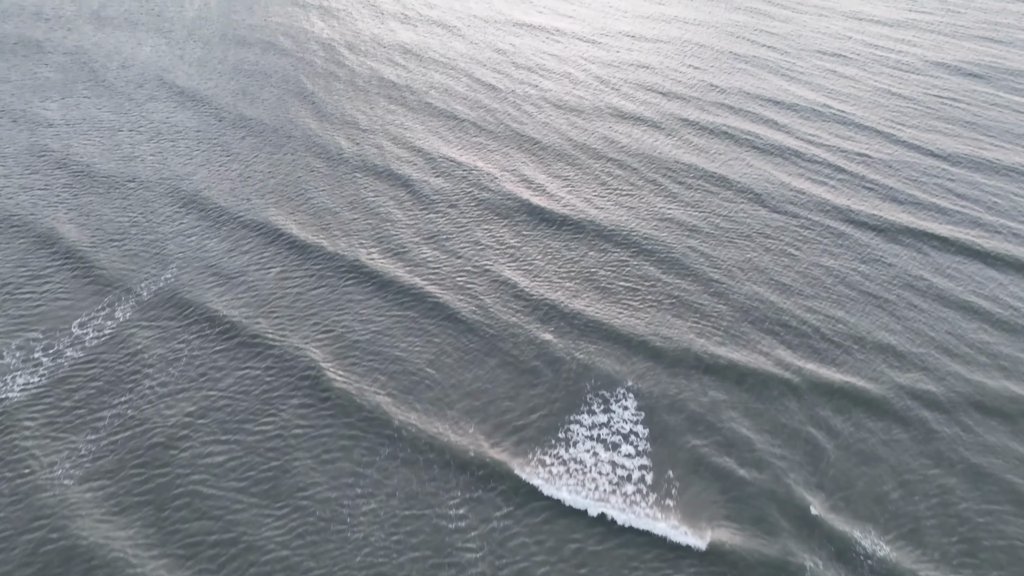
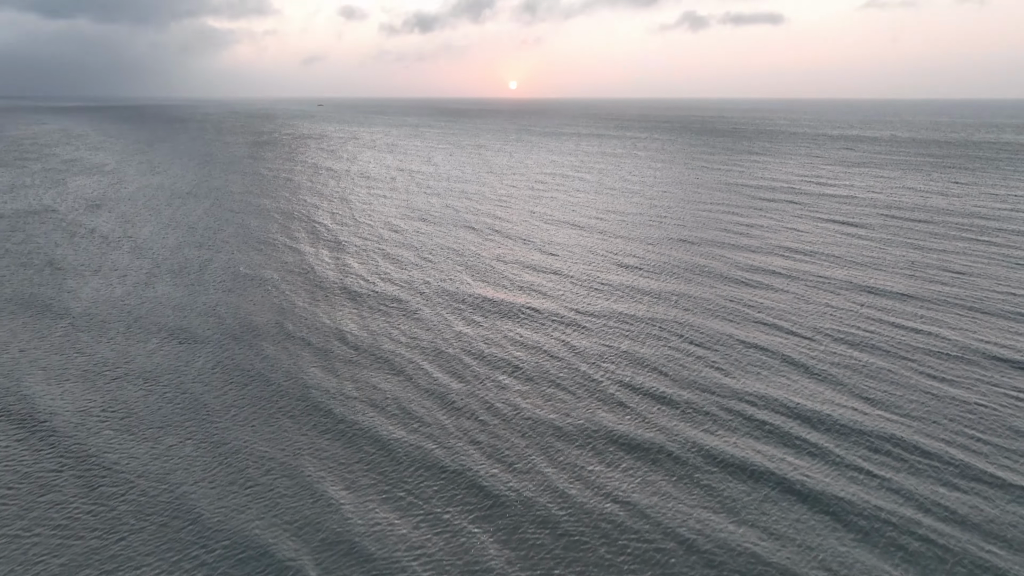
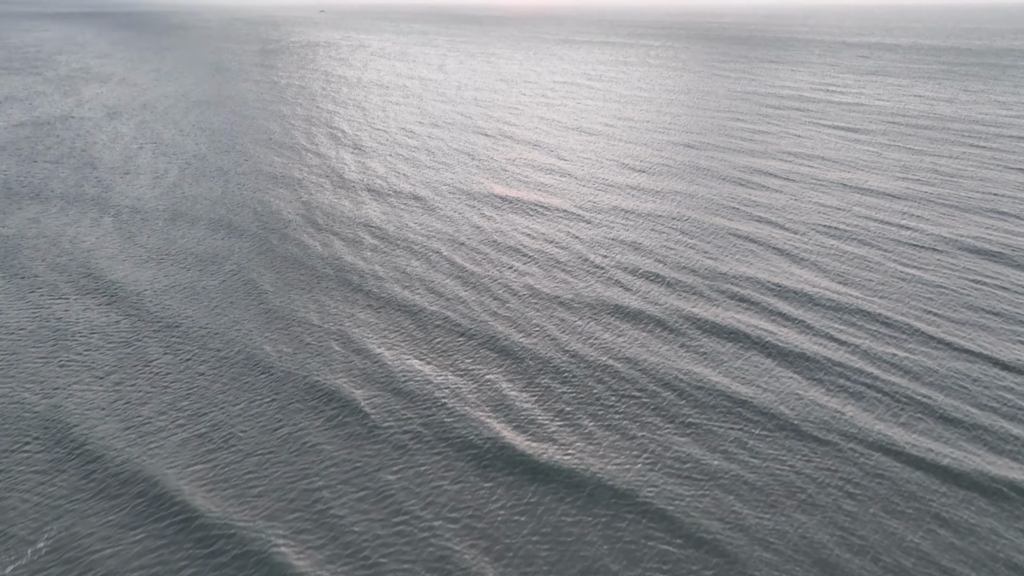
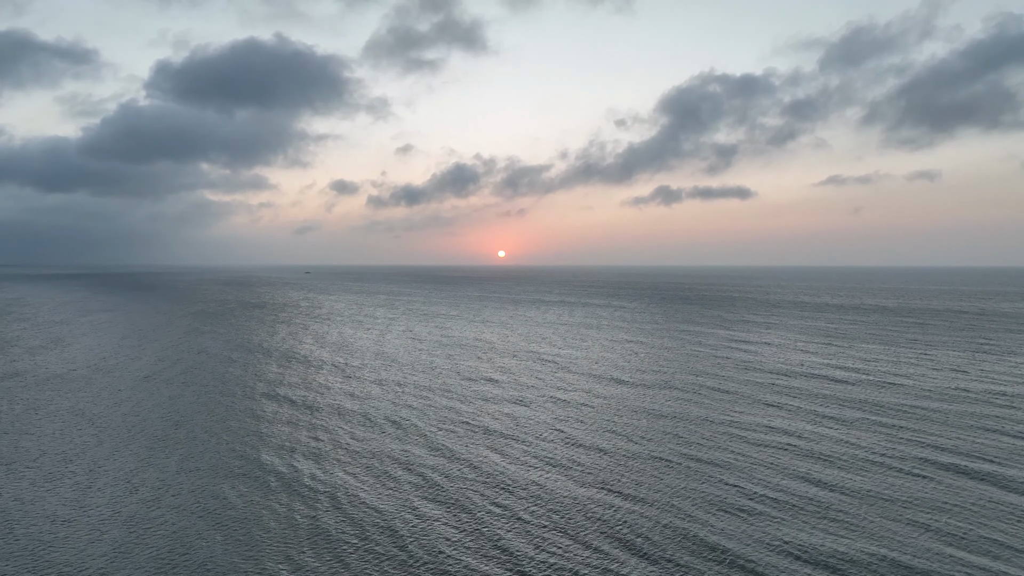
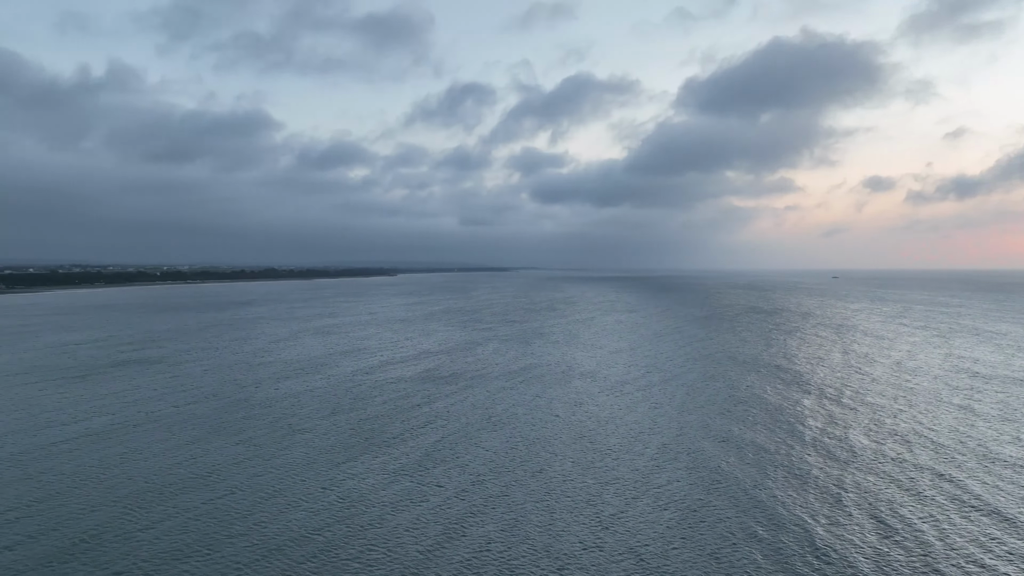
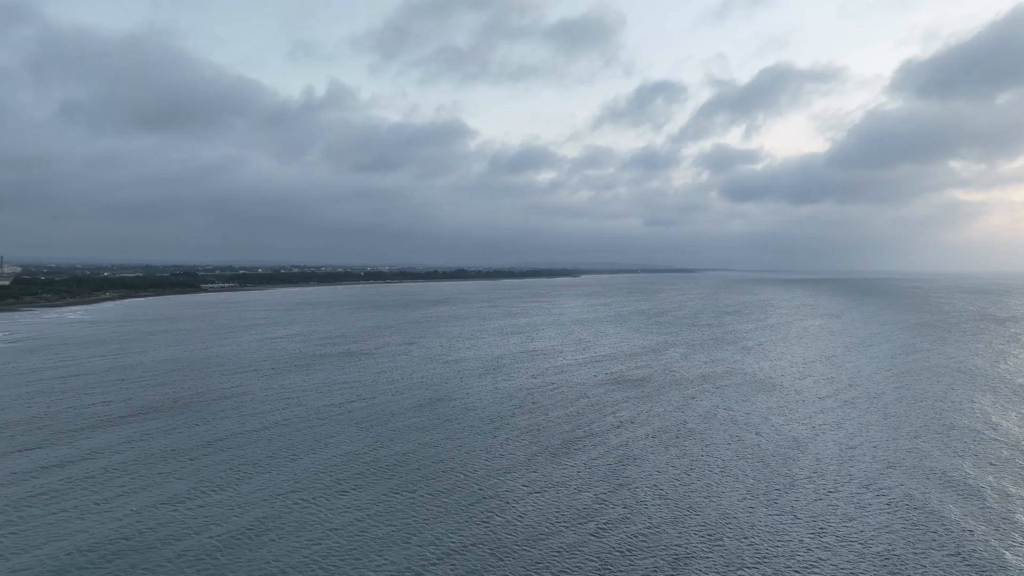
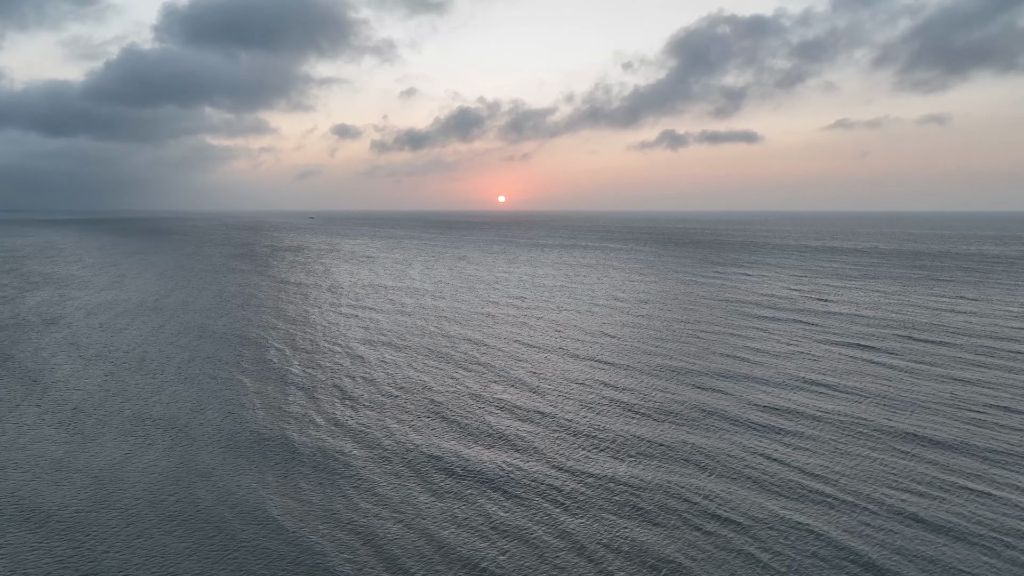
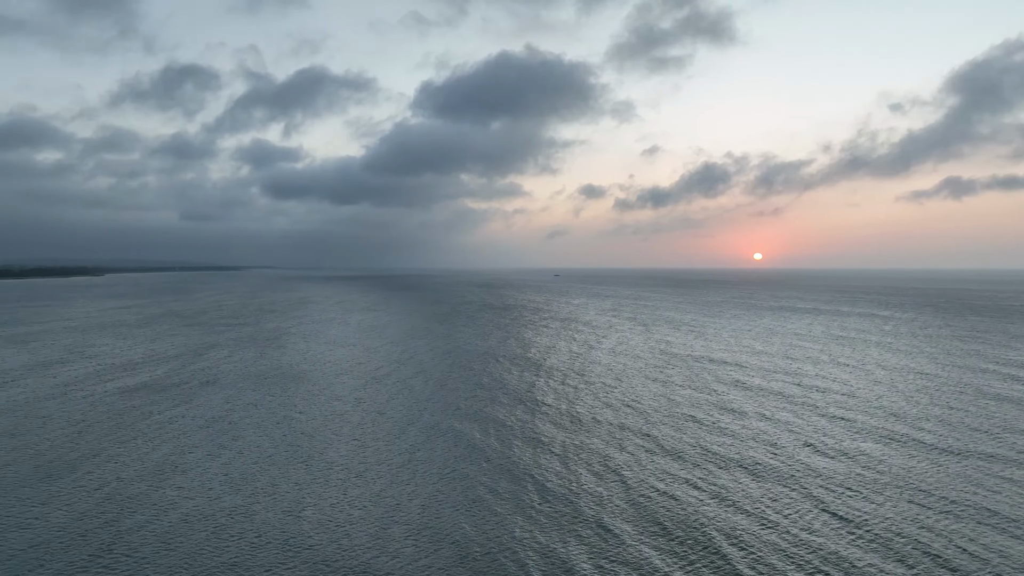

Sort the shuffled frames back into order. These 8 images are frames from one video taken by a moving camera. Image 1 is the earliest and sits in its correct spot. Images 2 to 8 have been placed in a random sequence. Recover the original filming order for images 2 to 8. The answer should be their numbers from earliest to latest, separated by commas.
3, 2, 7, 4, 8, 5, 6
